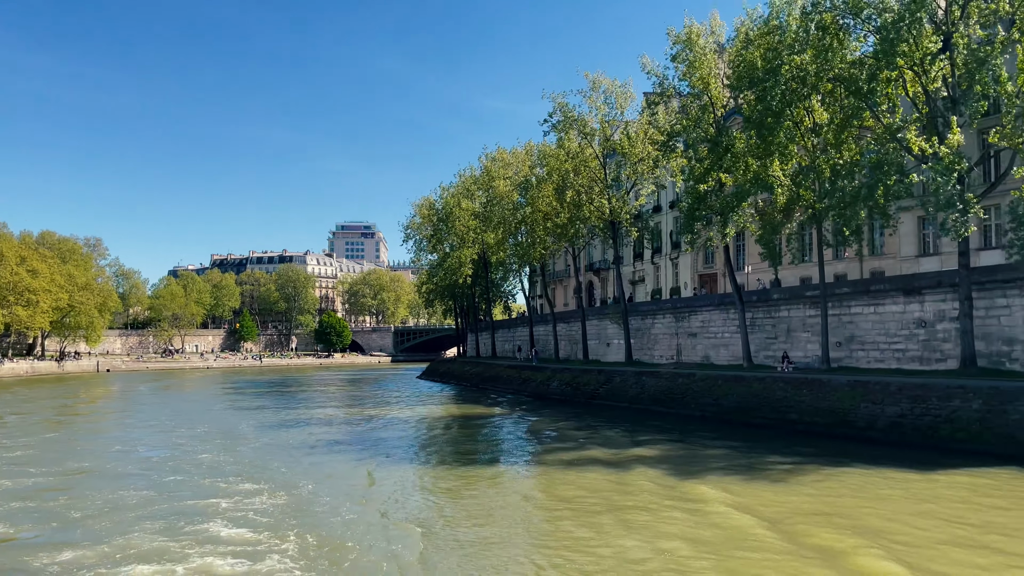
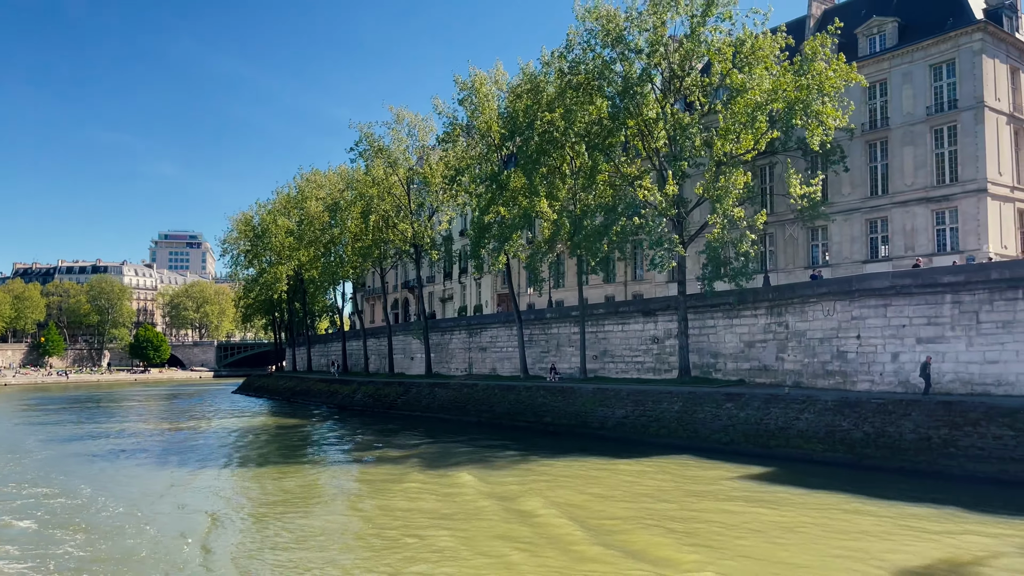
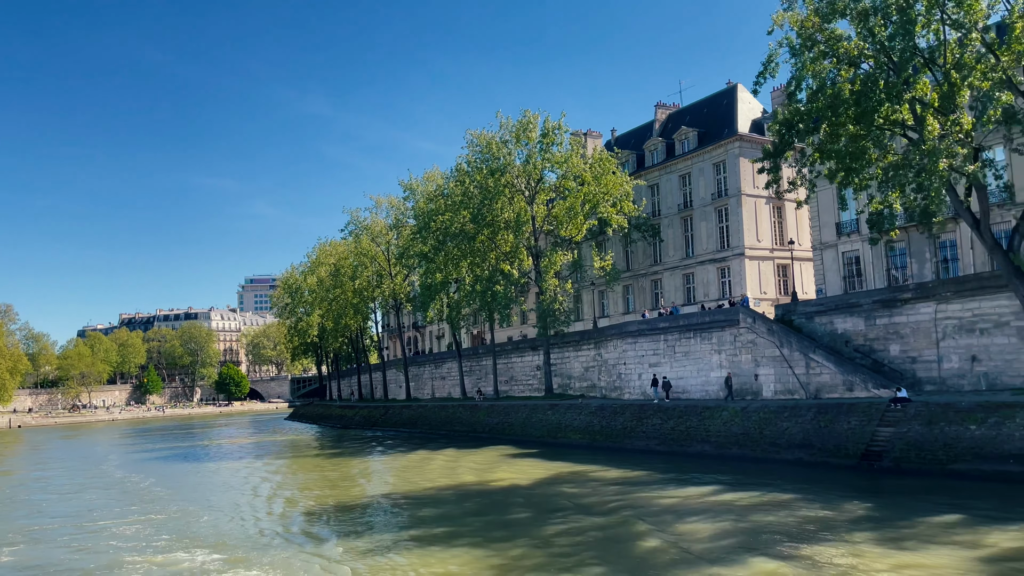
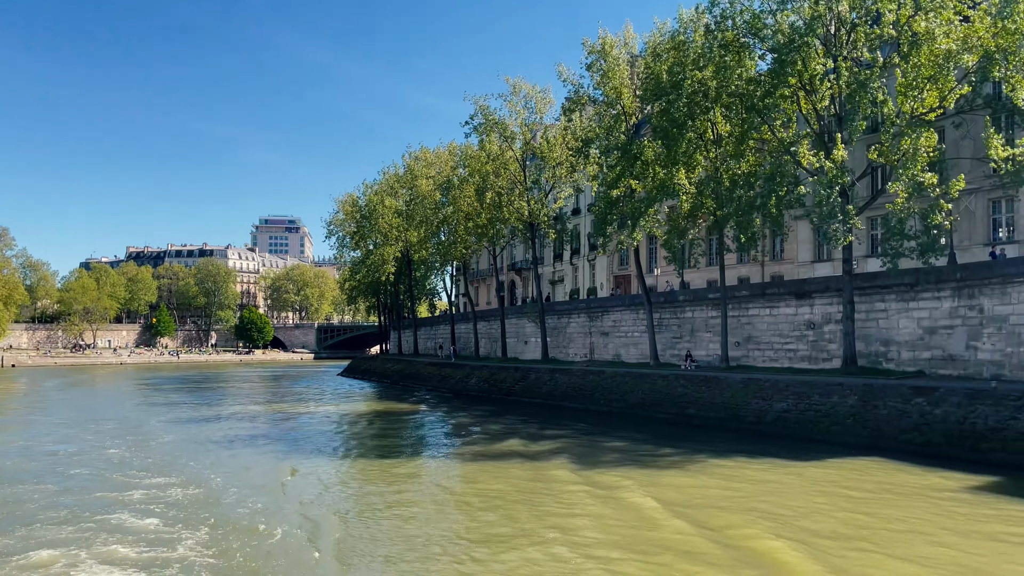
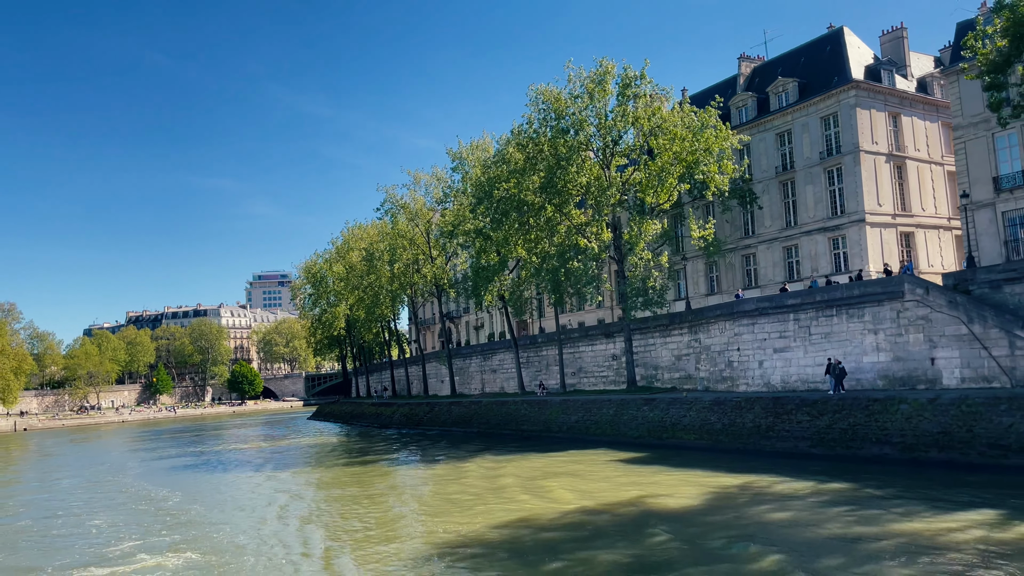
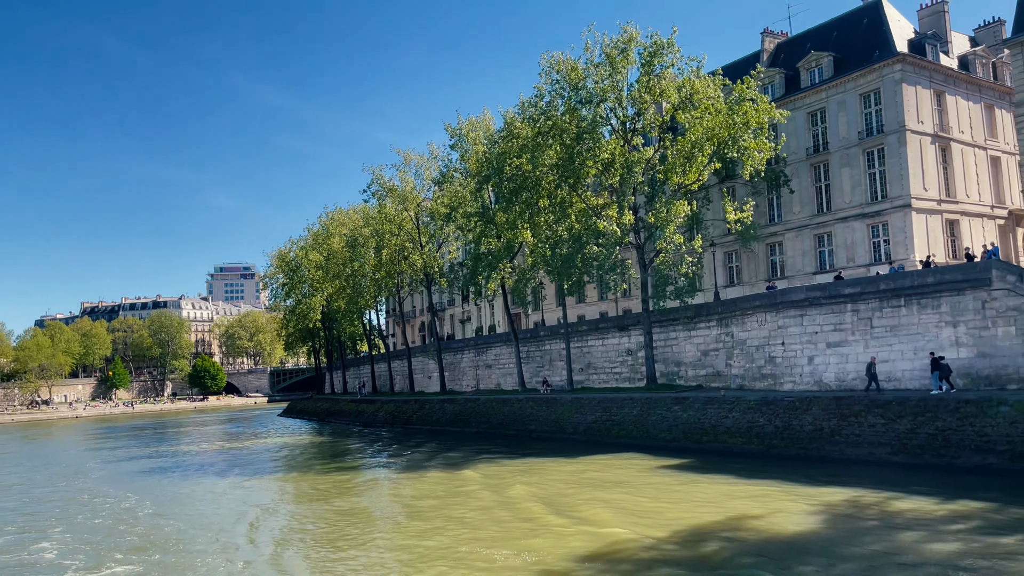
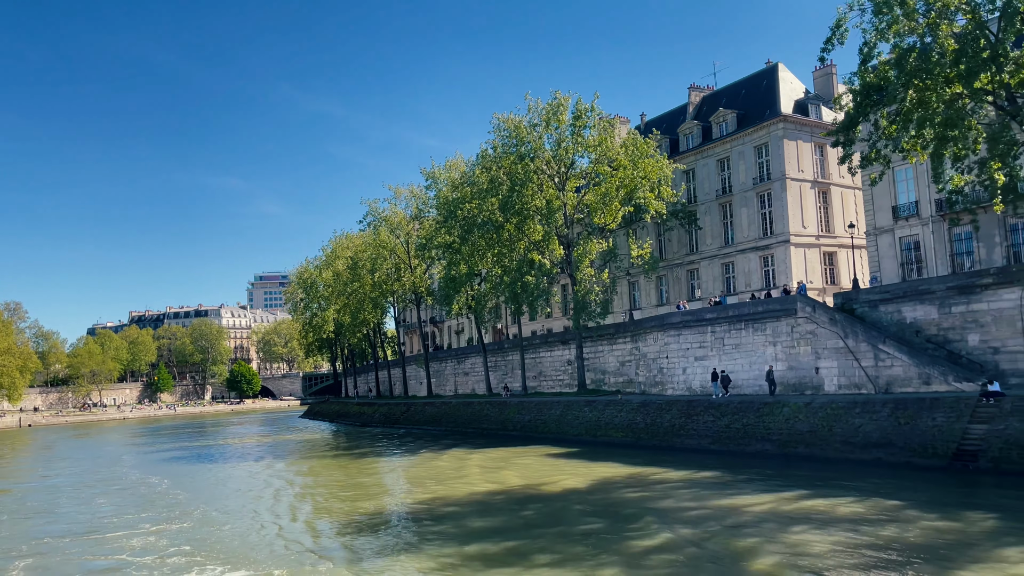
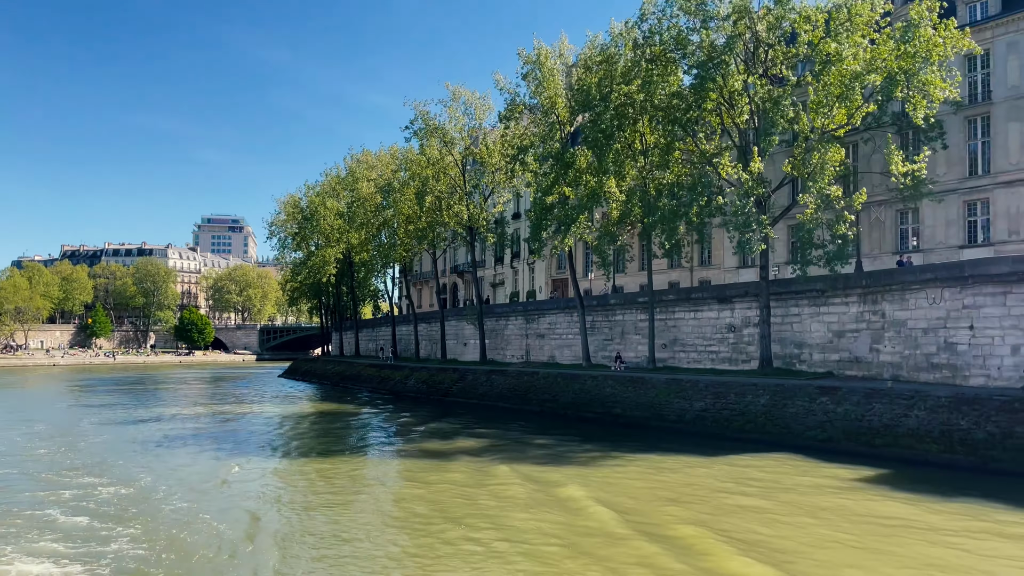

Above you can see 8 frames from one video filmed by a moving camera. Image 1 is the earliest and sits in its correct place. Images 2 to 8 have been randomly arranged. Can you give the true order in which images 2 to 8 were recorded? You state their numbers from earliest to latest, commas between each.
4, 8, 2, 6, 5, 7, 3
